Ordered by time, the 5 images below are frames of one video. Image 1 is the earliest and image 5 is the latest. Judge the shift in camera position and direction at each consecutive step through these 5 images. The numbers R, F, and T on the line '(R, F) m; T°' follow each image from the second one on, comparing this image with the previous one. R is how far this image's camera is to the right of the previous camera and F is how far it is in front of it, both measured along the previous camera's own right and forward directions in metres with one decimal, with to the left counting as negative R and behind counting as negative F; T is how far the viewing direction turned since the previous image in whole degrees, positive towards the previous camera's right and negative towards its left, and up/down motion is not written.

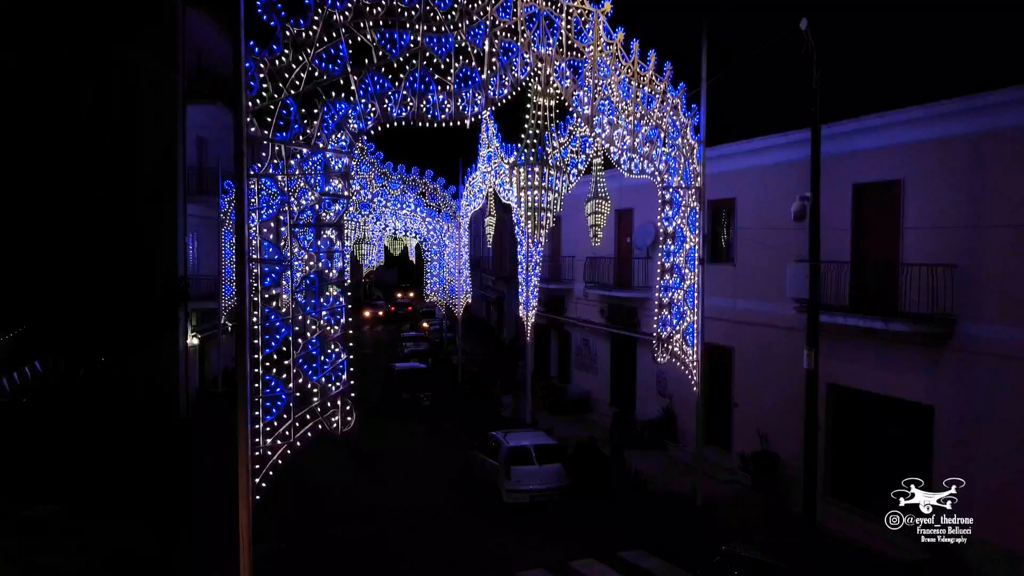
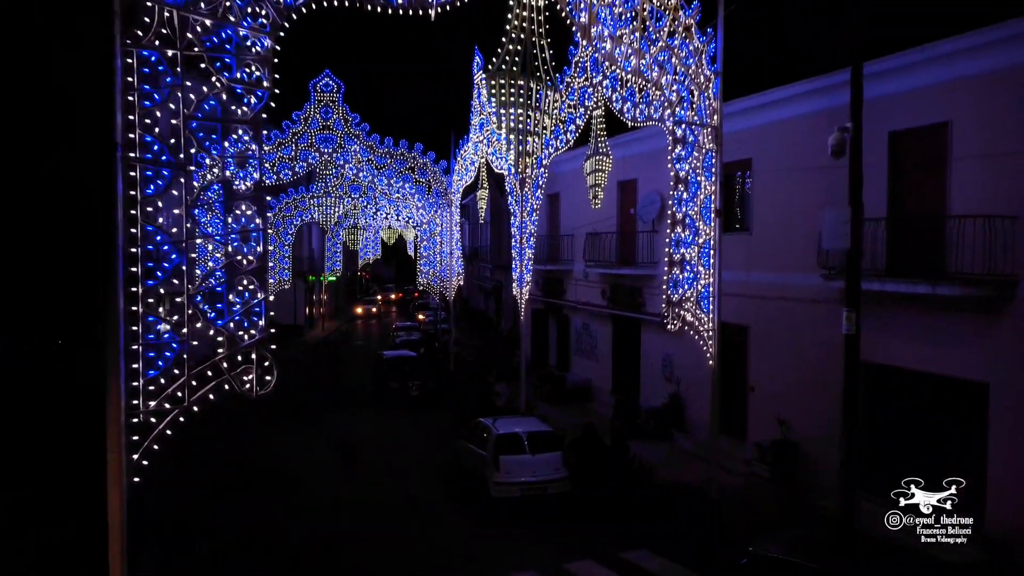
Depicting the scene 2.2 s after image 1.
(+0.2, +1.4) m; 0°
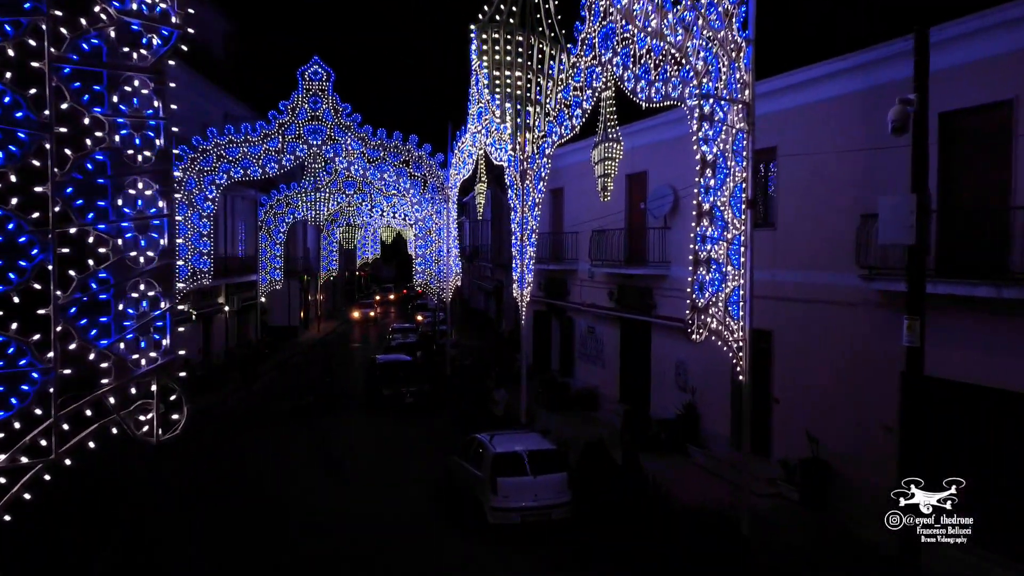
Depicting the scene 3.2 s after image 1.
(0.0, +1.2) m; 0°
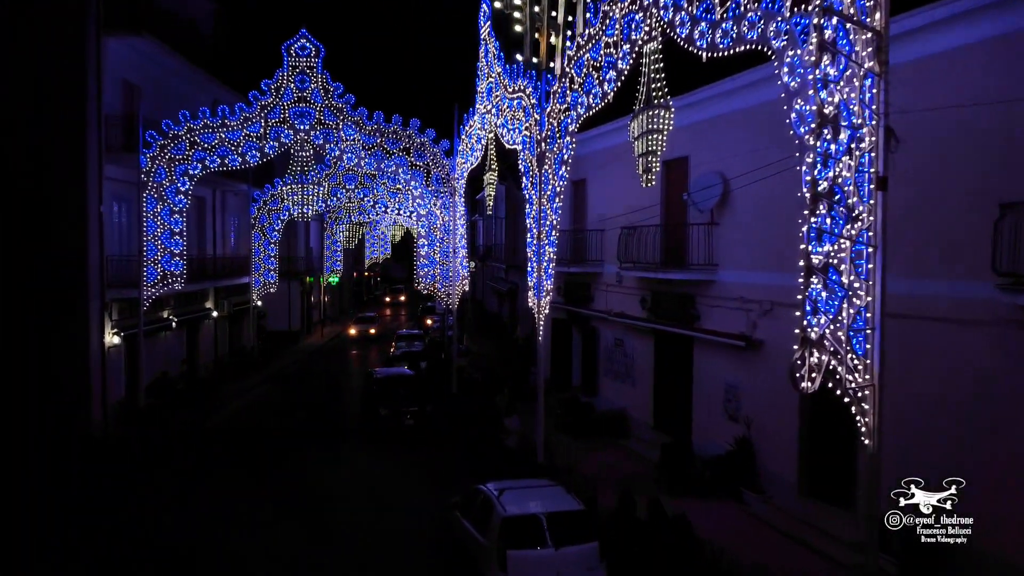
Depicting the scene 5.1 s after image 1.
(0.0, +2.4) m; -1°
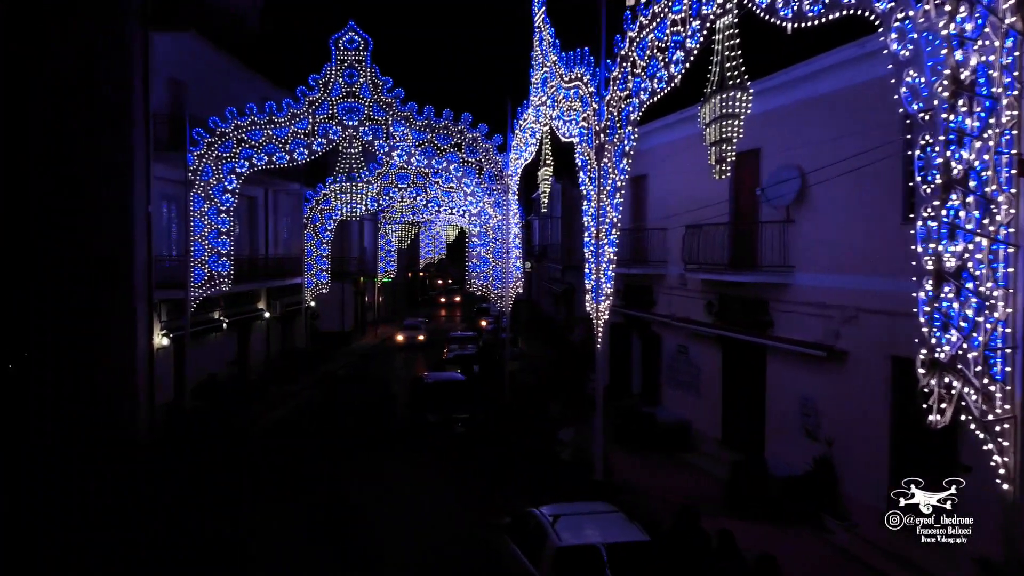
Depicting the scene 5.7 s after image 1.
(0.0, +0.8) m; -4°
